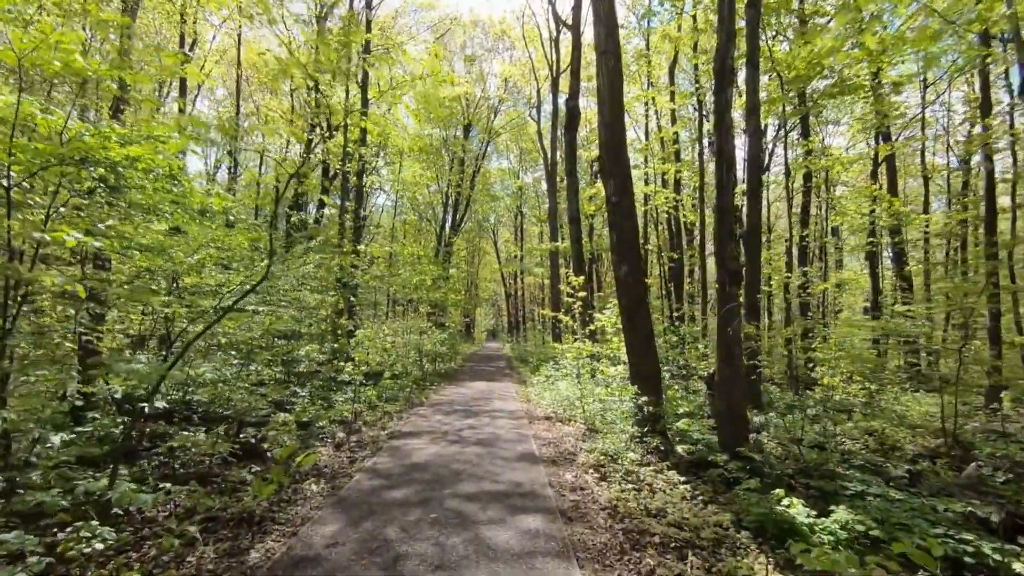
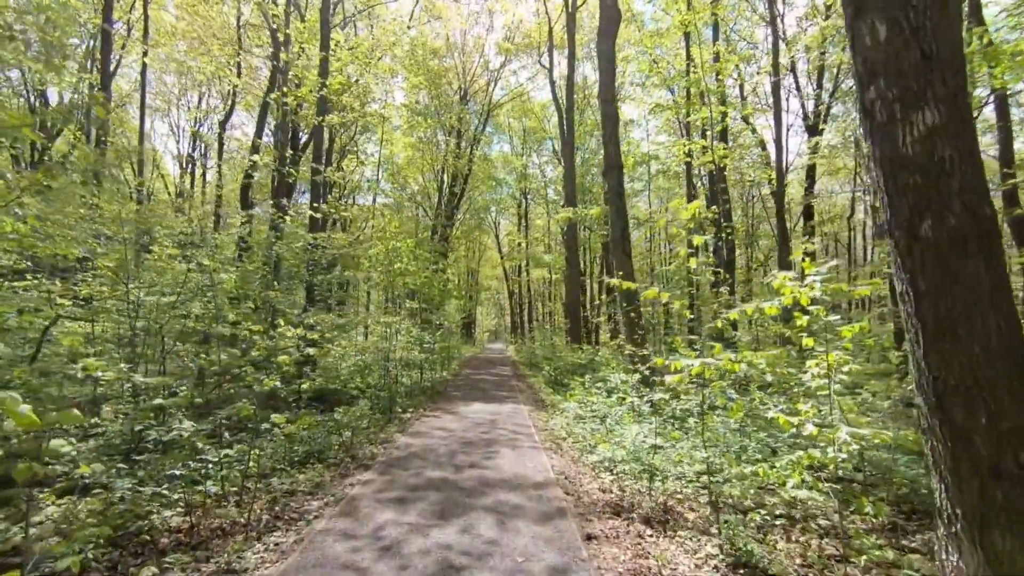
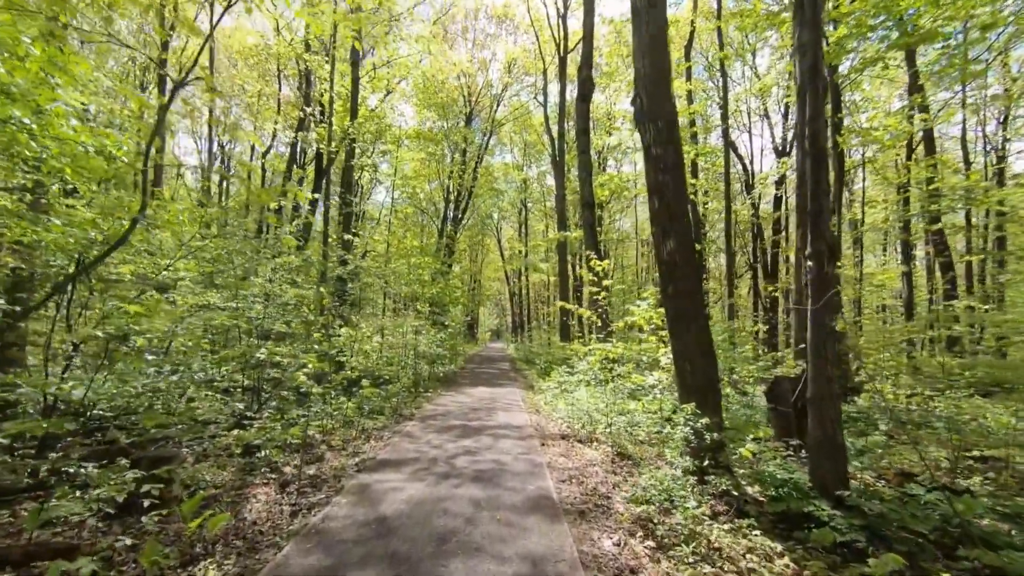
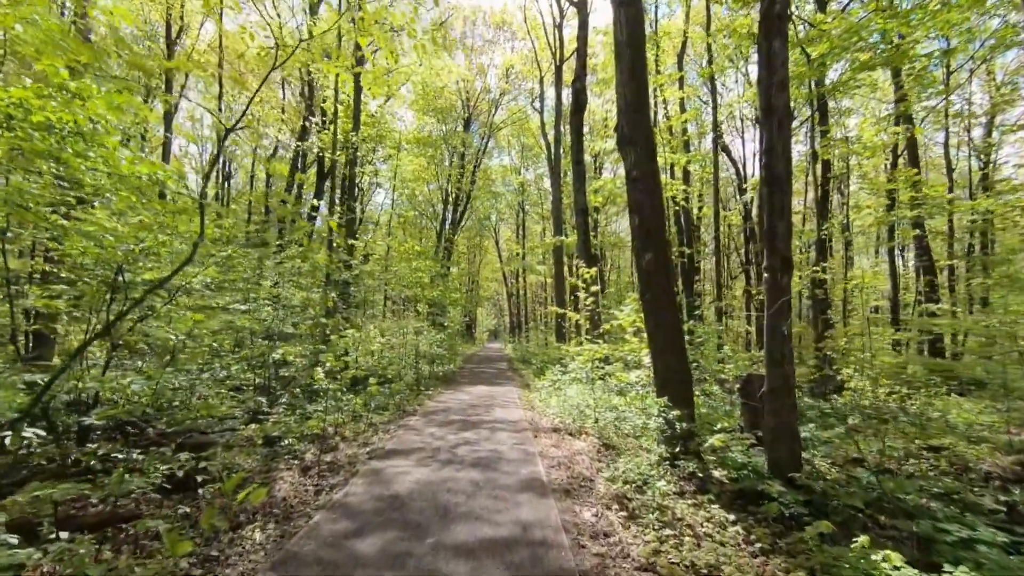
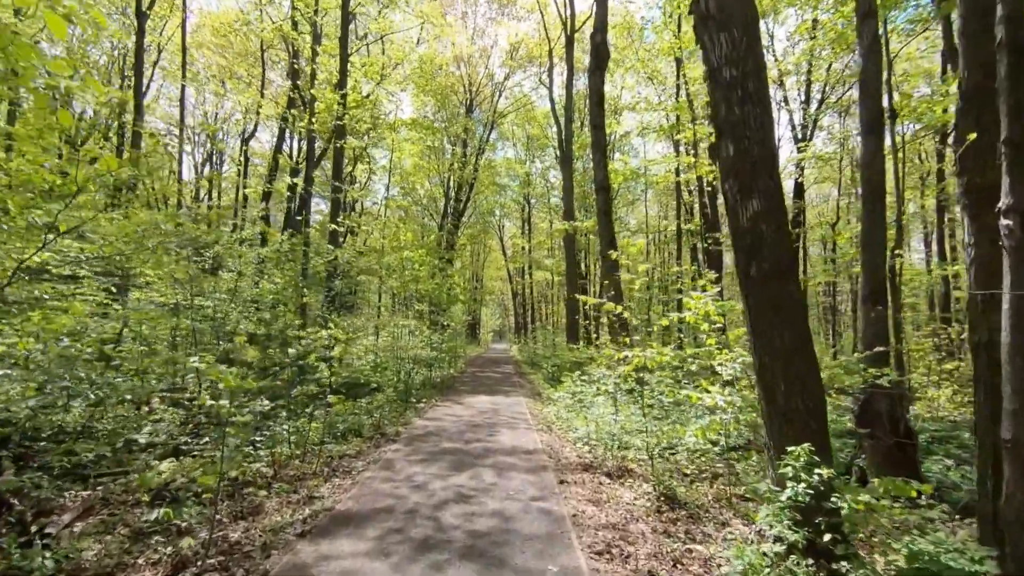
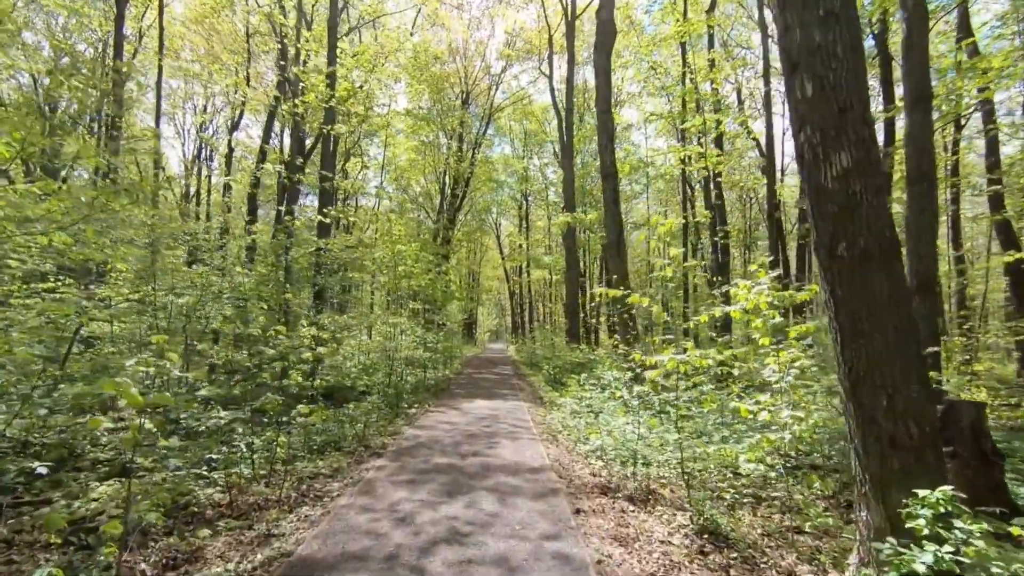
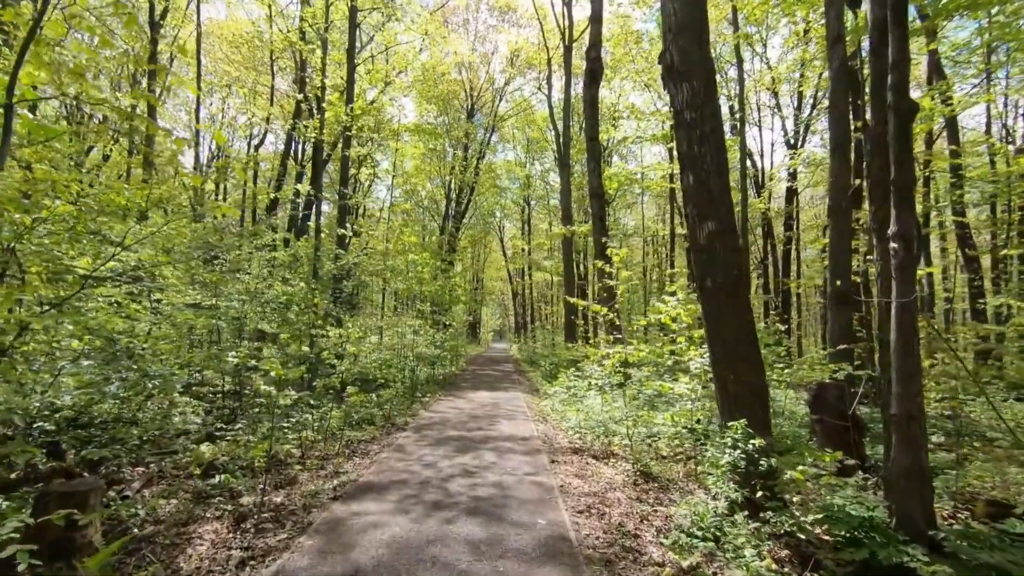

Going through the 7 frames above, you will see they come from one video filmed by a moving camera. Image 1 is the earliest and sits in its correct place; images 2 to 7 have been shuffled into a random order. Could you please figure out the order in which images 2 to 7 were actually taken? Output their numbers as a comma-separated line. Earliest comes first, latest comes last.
4, 3, 7, 5, 6, 2
